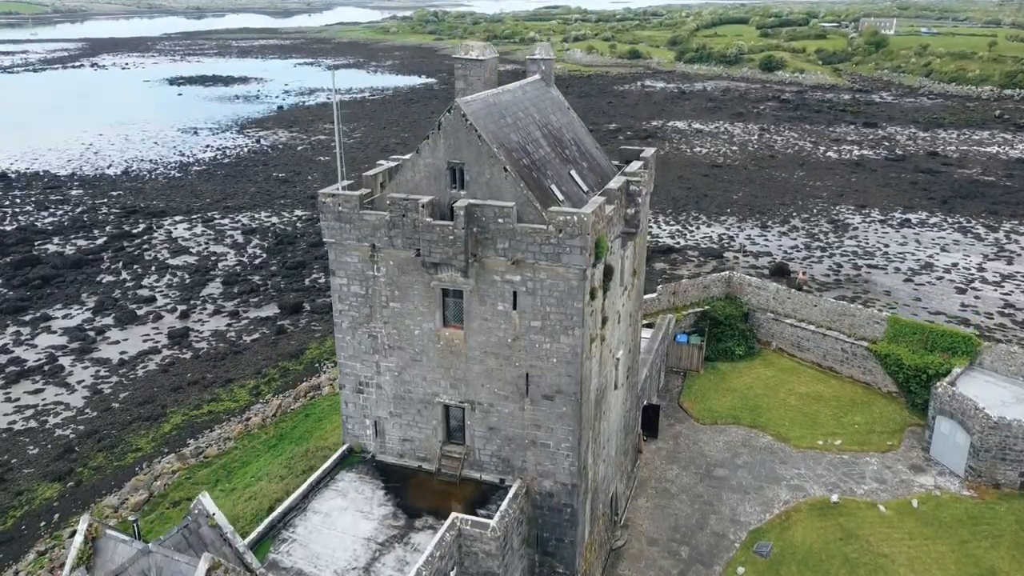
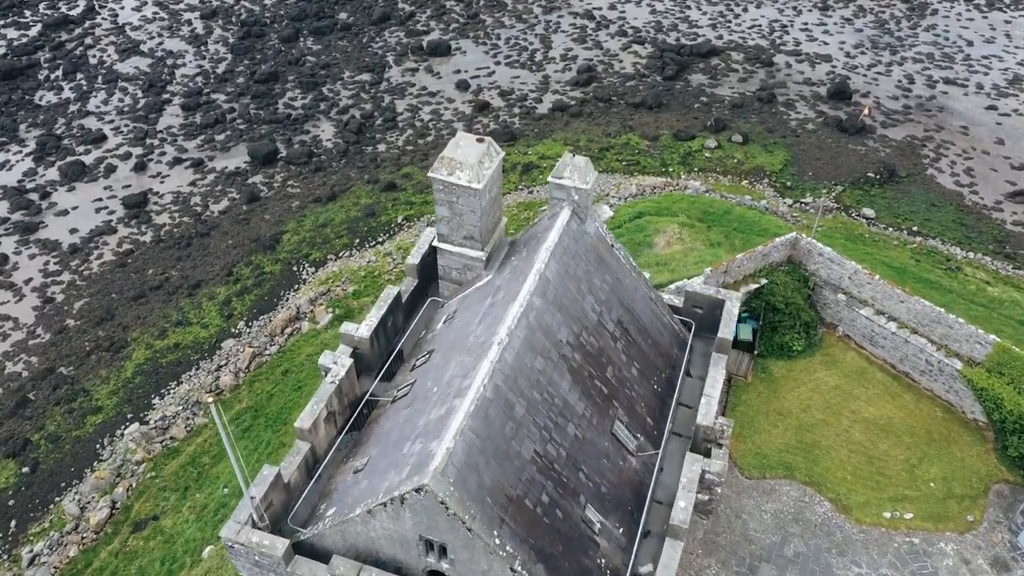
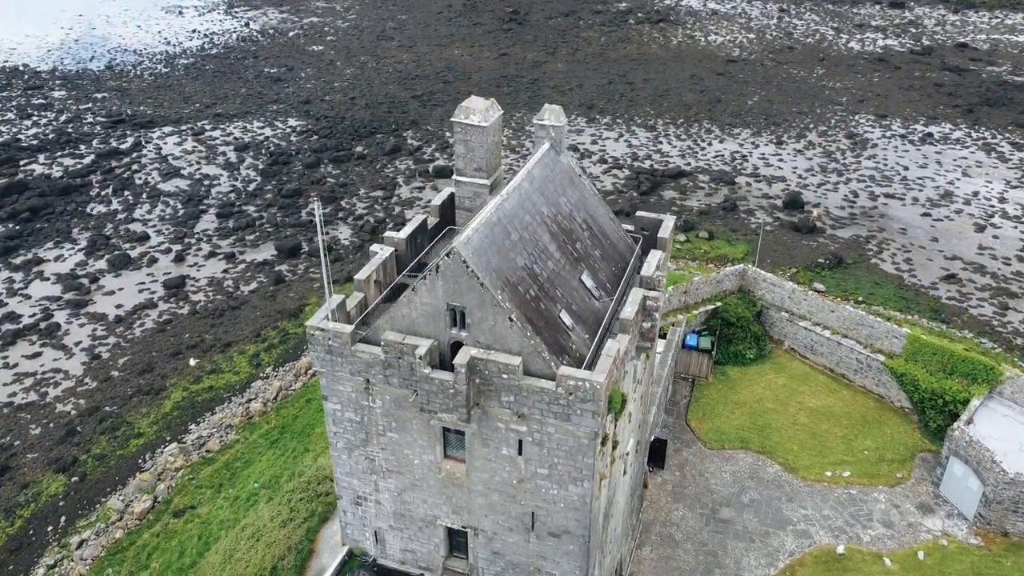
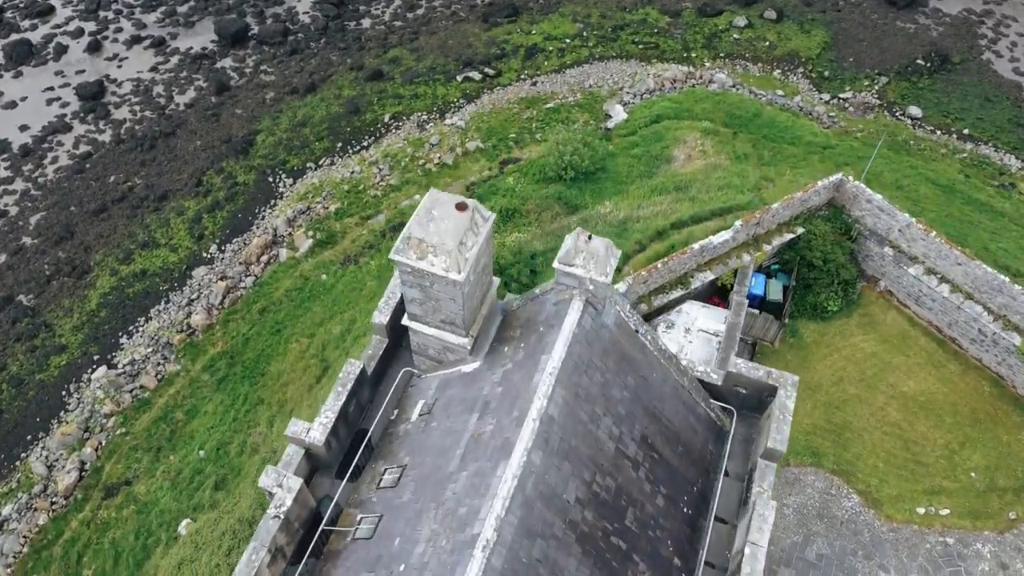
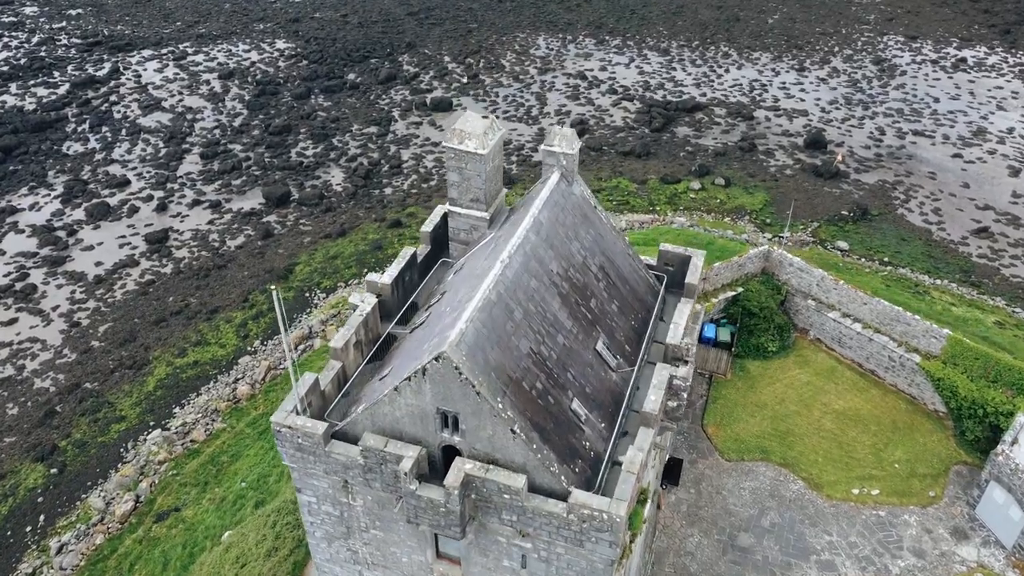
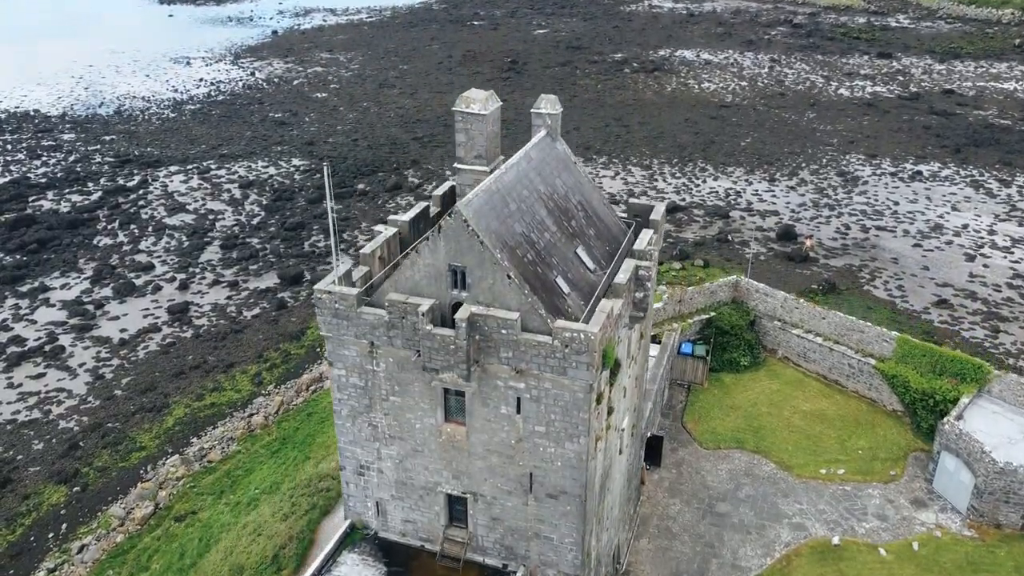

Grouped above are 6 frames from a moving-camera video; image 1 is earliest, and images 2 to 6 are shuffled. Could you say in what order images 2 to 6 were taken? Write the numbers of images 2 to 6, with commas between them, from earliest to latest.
6, 3, 5, 2, 4
